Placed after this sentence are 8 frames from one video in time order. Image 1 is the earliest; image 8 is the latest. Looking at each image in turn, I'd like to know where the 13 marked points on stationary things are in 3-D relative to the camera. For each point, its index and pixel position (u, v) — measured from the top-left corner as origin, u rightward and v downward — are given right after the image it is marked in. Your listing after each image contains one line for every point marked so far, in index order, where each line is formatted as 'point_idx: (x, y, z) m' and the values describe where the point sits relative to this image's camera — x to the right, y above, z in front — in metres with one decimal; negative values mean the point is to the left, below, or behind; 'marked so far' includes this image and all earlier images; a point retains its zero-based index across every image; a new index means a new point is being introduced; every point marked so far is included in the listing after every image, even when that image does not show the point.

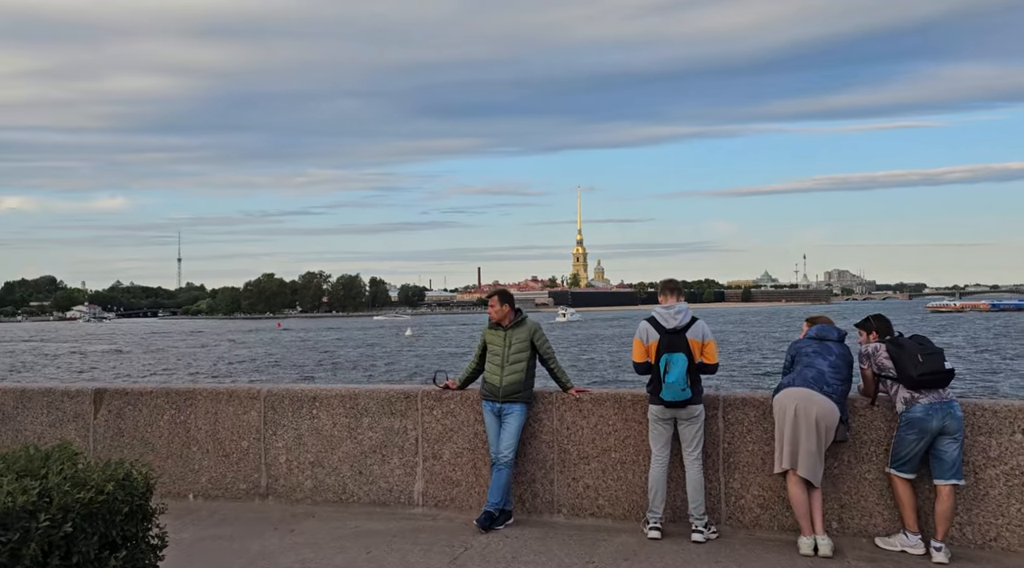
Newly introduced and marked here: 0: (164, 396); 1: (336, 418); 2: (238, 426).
0: (-1.7, -0.5, +4.2) m
1: (-0.8, -0.6, +3.9) m
2: (-1.3, -0.7, +4.0) m
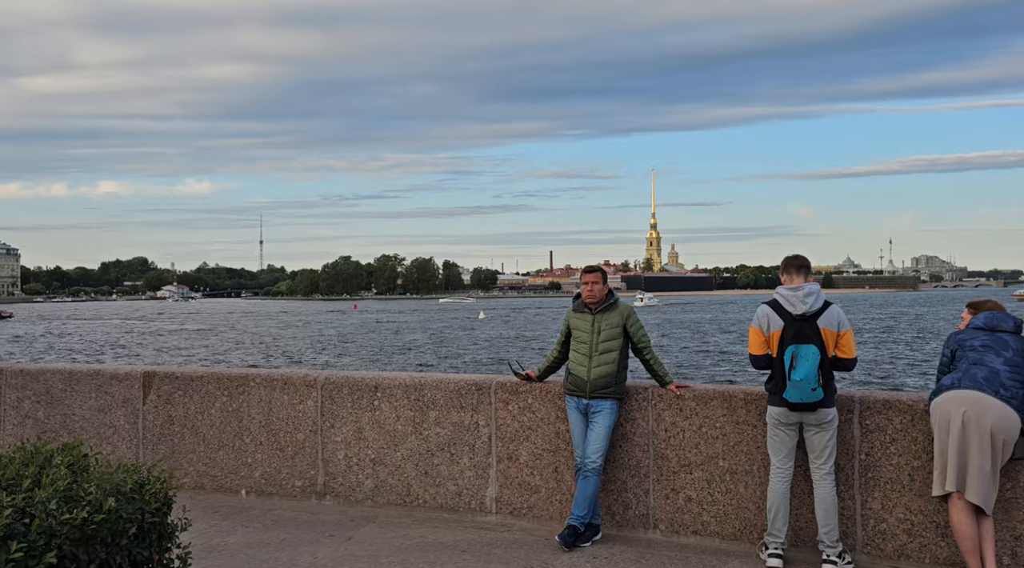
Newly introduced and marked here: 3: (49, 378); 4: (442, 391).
0: (-1.3, -0.4, +3.8) m
1: (-0.4, -0.5, +3.4) m
2: (-0.9, -0.6, +3.7) m
3: (-2.2, -0.5, +4.2) m
4: (-0.3, -0.4, +3.4) m
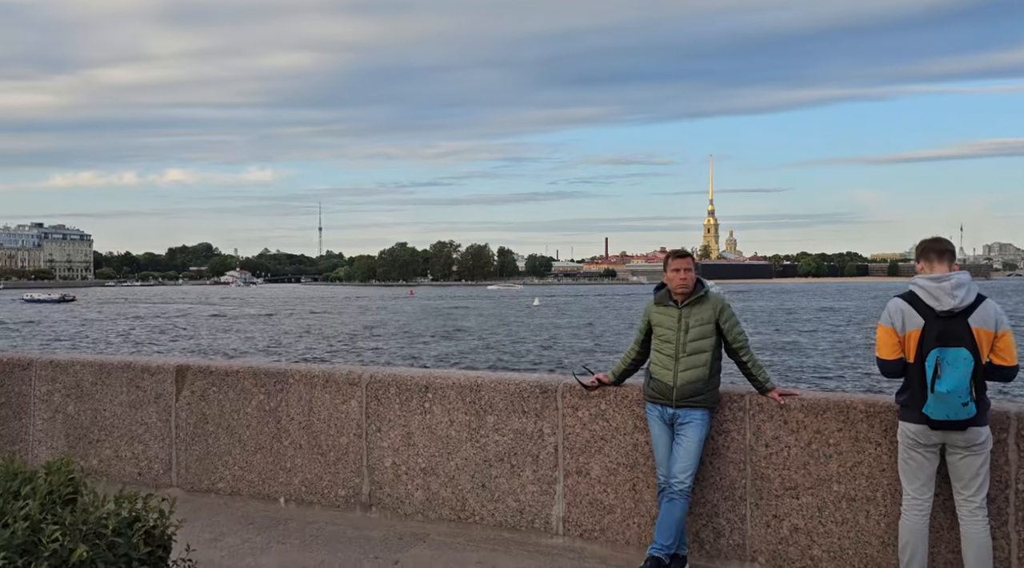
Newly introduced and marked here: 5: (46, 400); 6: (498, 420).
0: (-1.1, -0.4, +3.5) m
1: (-0.2, -0.5, +3.0) m
2: (-0.7, -0.5, +3.3) m
3: (-2.0, -0.4, +3.9) m
4: (0.0, -0.4, +2.9) m
5: (-2.2, -0.5, +4.0) m
6: (0.0, -0.5, +2.9) m
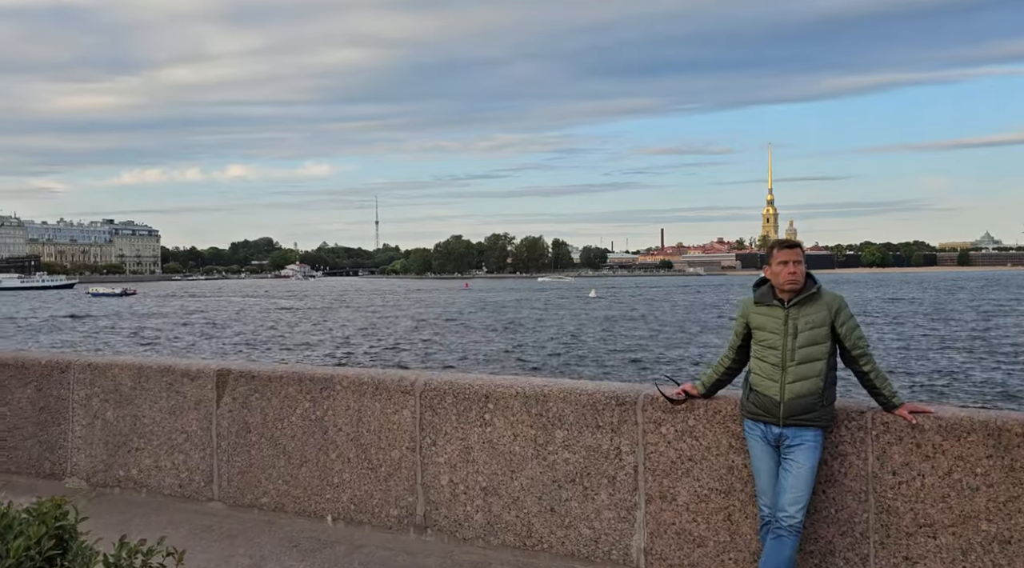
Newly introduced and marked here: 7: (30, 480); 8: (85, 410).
0: (-0.8, -0.4, +3.2) m
1: (0.0, -0.4, +2.7) m
2: (-0.4, -0.5, +3.0) m
3: (-1.7, -0.4, +3.7) m
4: (+0.2, -0.3, +2.6) m
5: (-1.9, -0.5, +3.8) m
6: (+0.2, -0.5, +2.6) m
7: (-2.1, -0.9, +3.8) m
8: (-1.9, -0.5, +3.8) m
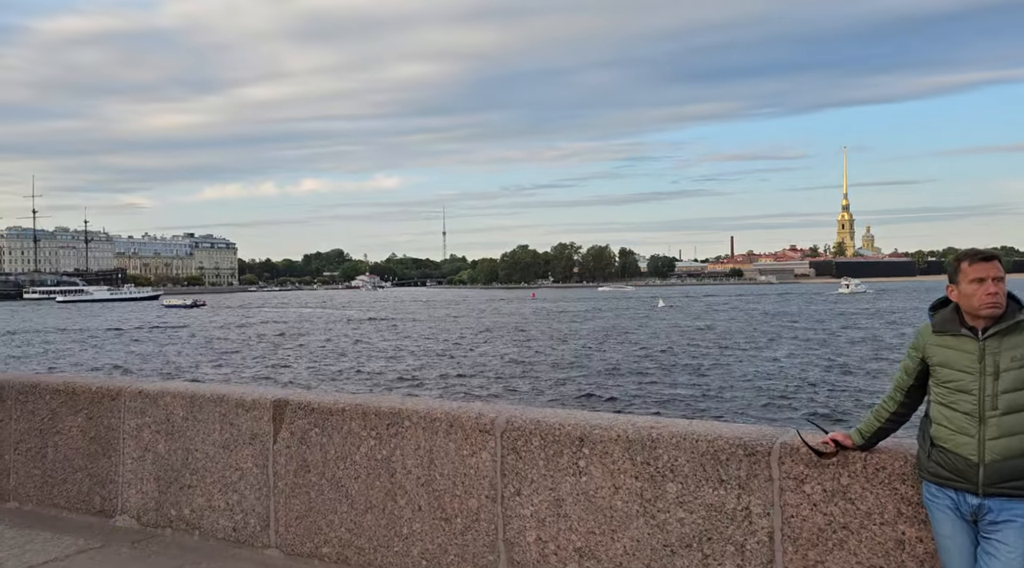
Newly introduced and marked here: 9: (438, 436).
0: (-0.5, -0.4, +2.8) m
1: (+0.3, -0.5, +2.2) m
2: (-0.1, -0.6, +2.6) m
3: (-1.3, -0.5, +3.4) m
4: (+0.4, -0.4, +2.1) m
5: (-1.5, -0.6, +3.5) m
6: (+0.4, -0.5, +2.1) m
7: (-1.8, -1.0, +3.6) m
8: (-1.5, -0.6, +3.5) m
9: (-0.2, -0.5, +2.6) m
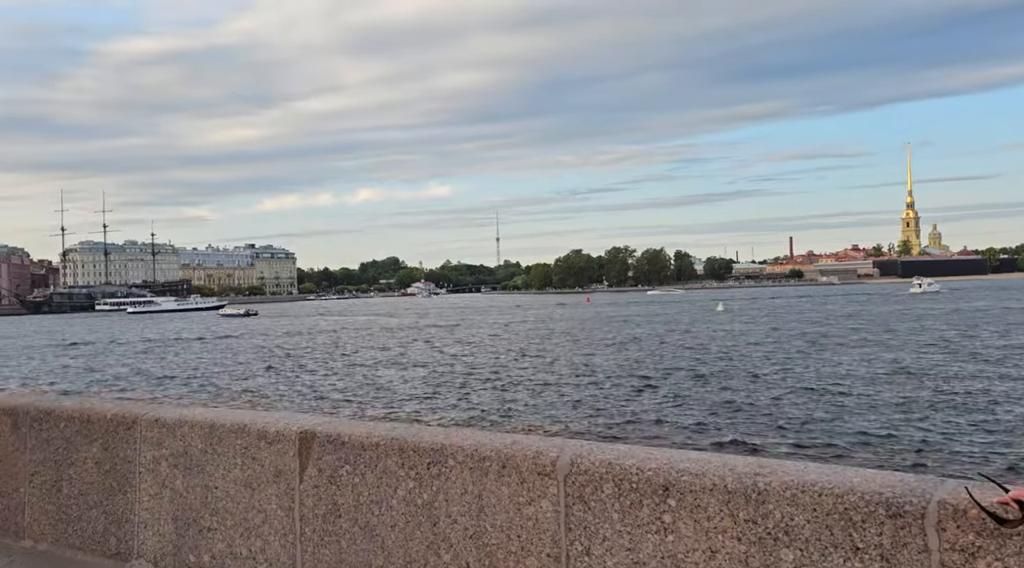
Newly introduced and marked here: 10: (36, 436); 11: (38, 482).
0: (-0.3, -0.5, +2.4) m
1: (+0.4, -0.5, +1.8) m
2: (0.0, -0.6, +2.1) m
3: (-1.1, -0.5, +3.0) m
4: (+0.6, -0.4, +1.6) m
5: (-1.3, -0.7, +3.1) m
6: (+0.6, -0.5, +1.6) m
7: (-1.5, -1.0, +3.2) m
8: (-1.3, -0.7, +3.1) m
9: (-0.1, -0.5, +2.2) m
10: (-1.9, -0.6, +3.5) m
11: (-1.9, -0.8, +3.5) m
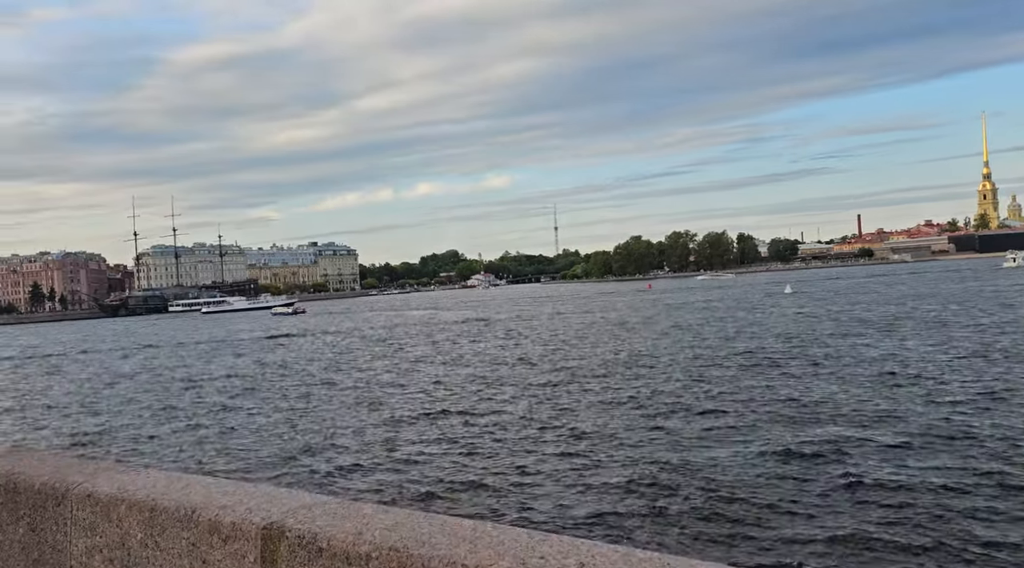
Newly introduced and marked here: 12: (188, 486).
0: (-0.2, -0.5, +1.5) m
1: (+0.5, -0.6, +0.8) m
2: (+0.1, -0.6, +1.2) m
3: (-1.0, -0.6, +2.1) m
4: (+0.6, -0.4, +0.7) m
5: (-1.1, -0.7, +2.3) m
6: (+0.6, -0.5, +0.7) m
7: (-1.3, -1.1, +2.4) m
8: (-1.1, -0.8, +2.3) m
9: (0.0, -0.5, +1.3) m
10: (-1.7, -0.7, +2.7) m
11: (-1.7, -0.9, +2.7) m
12: (-0.8, -0.5, +2.2) m
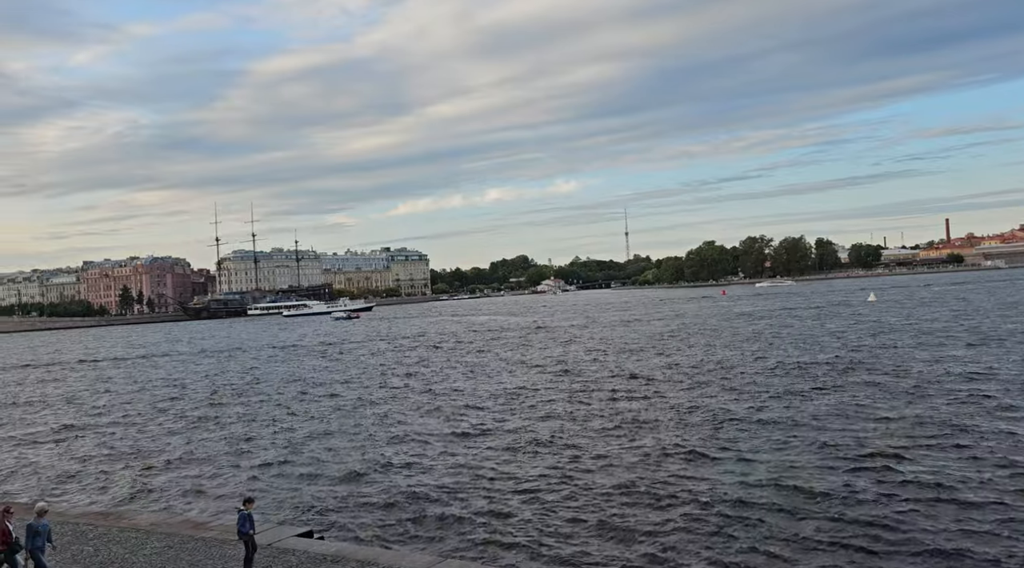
0: (-0.2, -0.6, +0.2) m
1: (+0.5, -0.6, -0.5) m
2: (+0.1, -0.7, -0.1) m
3: (-0.9, -0.6, +0.9) m
4: (+0.6, -0.5, -0.7) m
5: (-1.0, -0.8, +1.0) m
6: (+0.6, -0.6, -0.7) m
7: (-1.2, -1.1, +1.2) m
8: (-1.0, -0.8, +1.0) m
9: (+0.1, -0.6, 0.0) m
10: (-1.6, -0.7, +1.5) m
11: (-1.6, -0.9, +1.5) m
12: (-0.8, -0.6, +0.9) m
